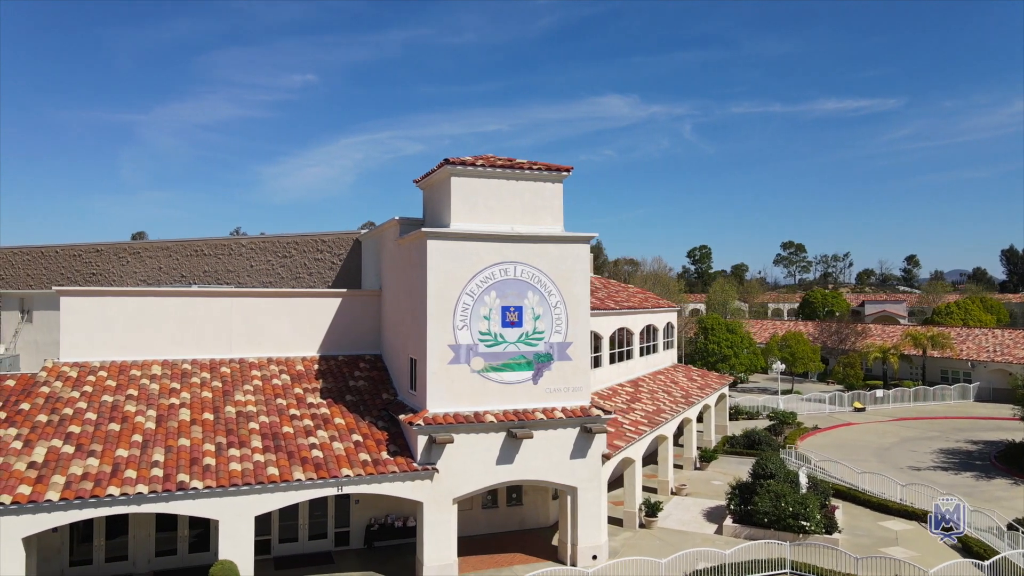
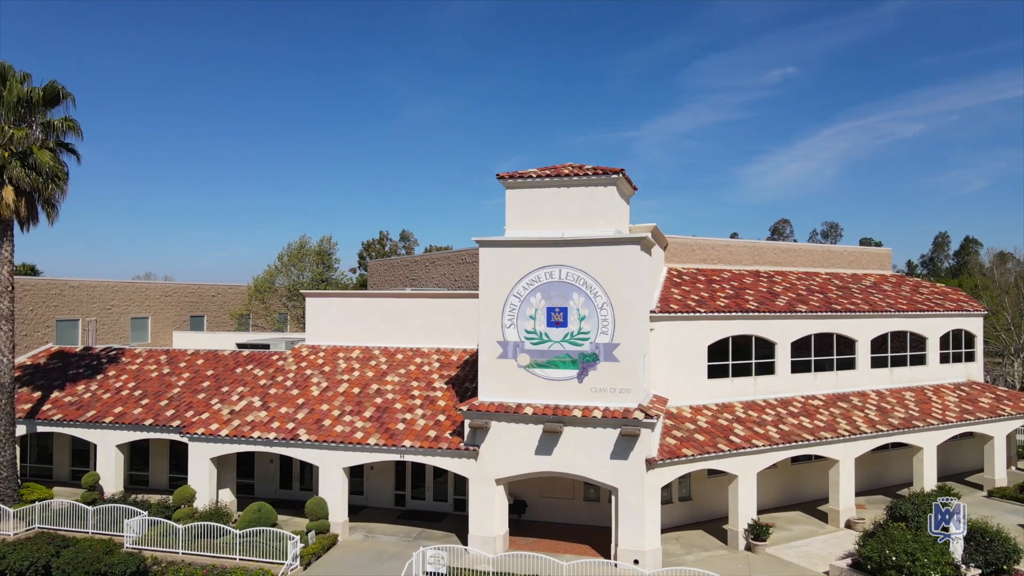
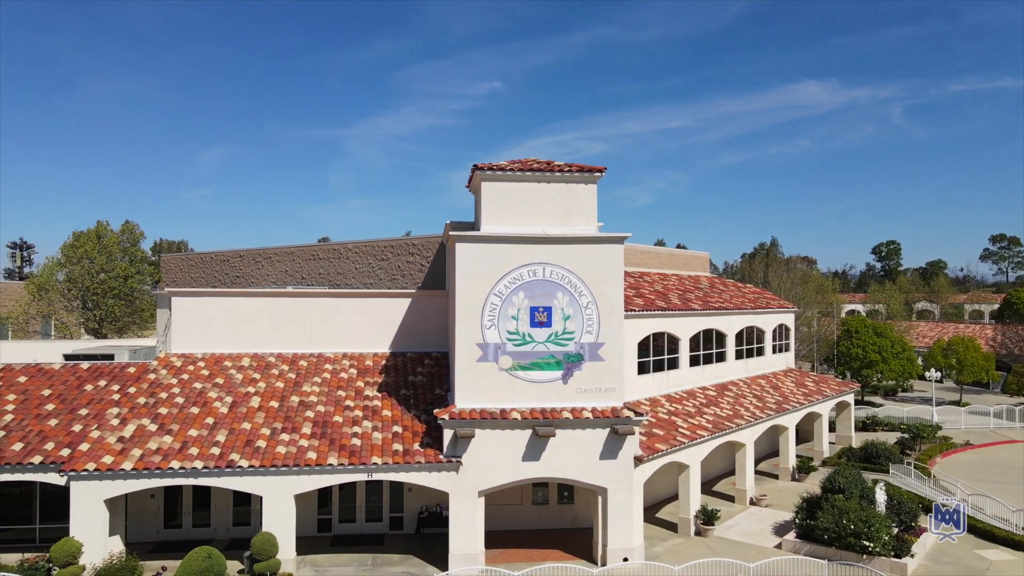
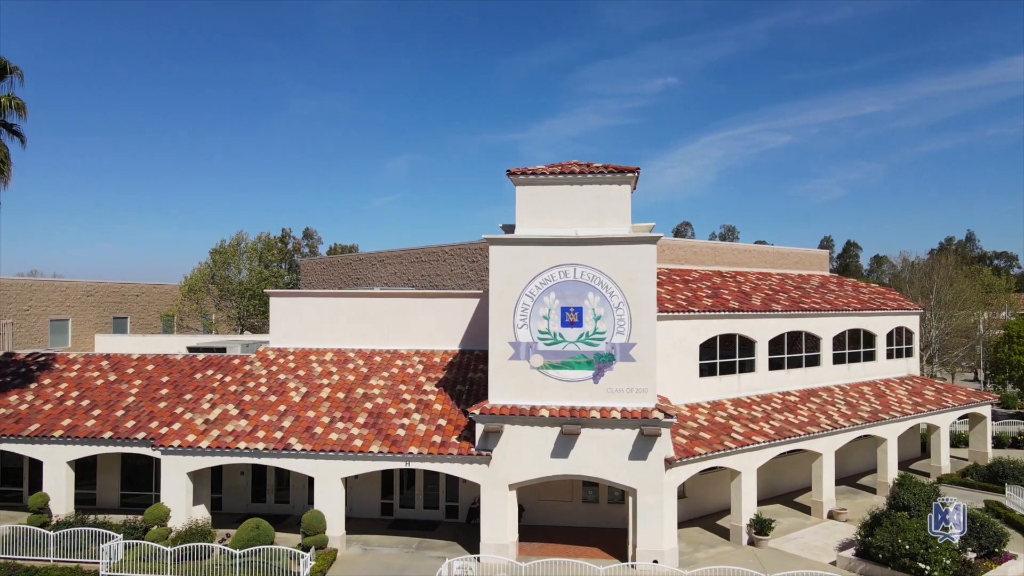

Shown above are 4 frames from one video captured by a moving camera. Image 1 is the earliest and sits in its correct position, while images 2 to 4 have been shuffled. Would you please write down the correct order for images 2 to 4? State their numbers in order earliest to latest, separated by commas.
3, 4, 2
